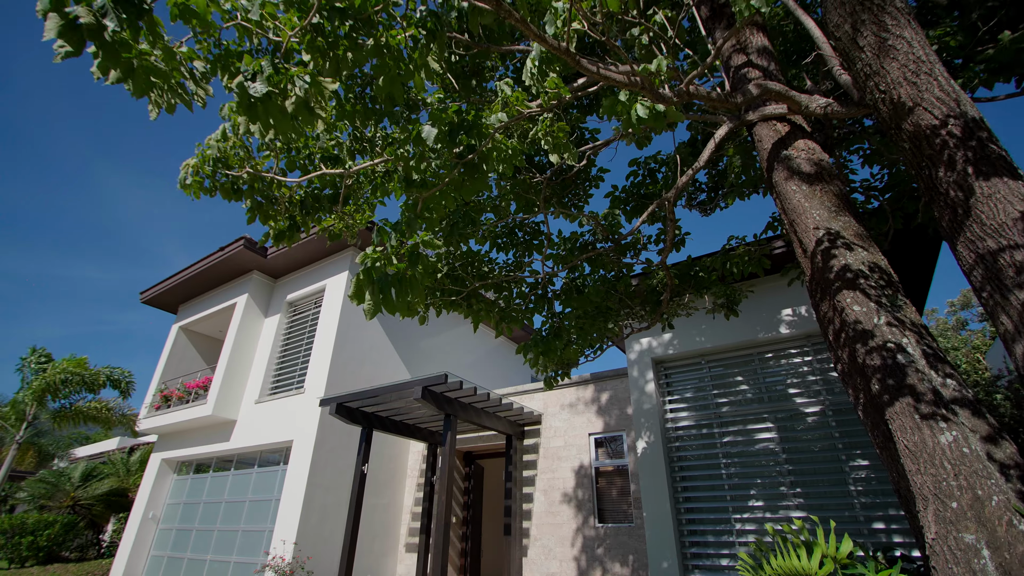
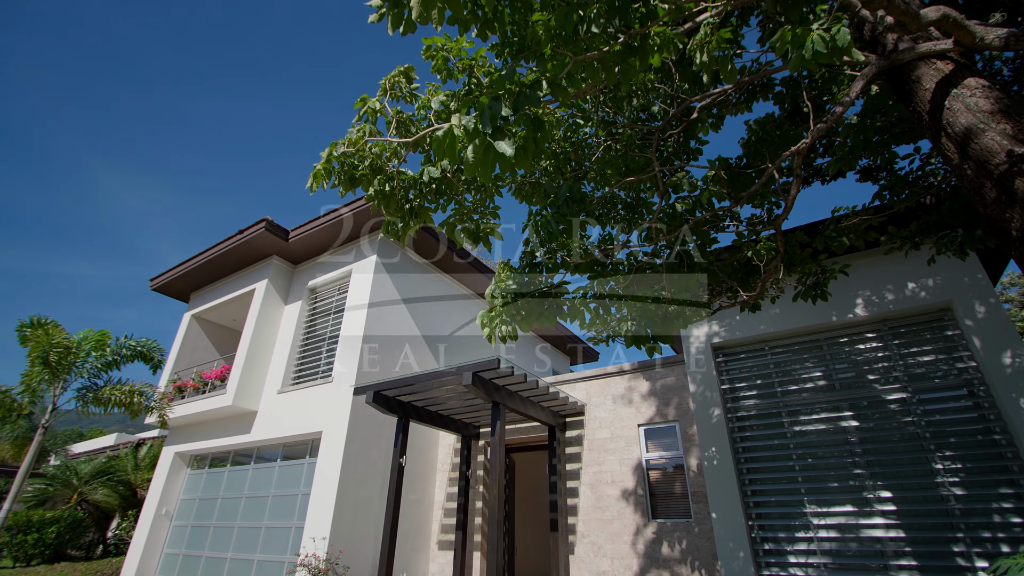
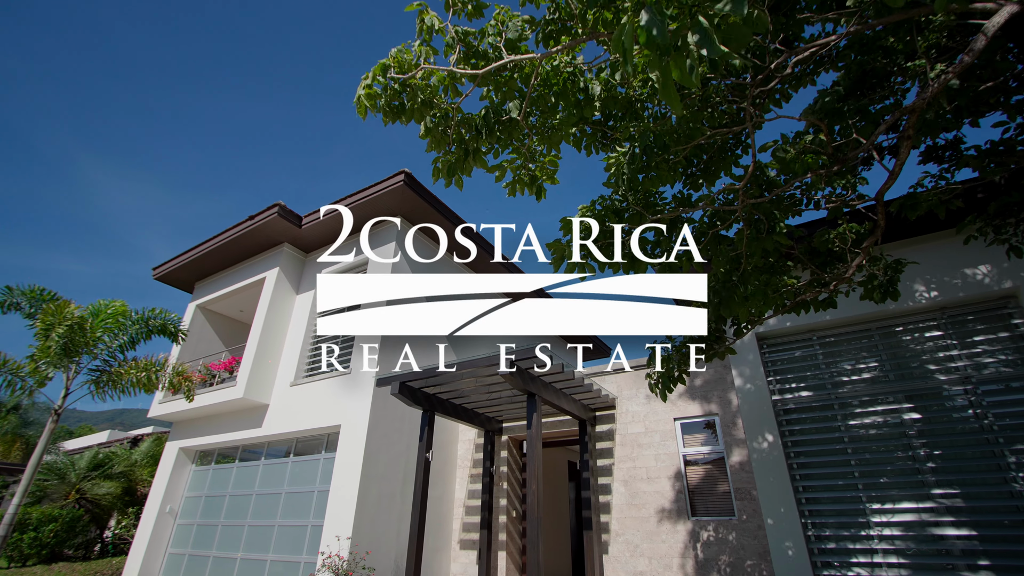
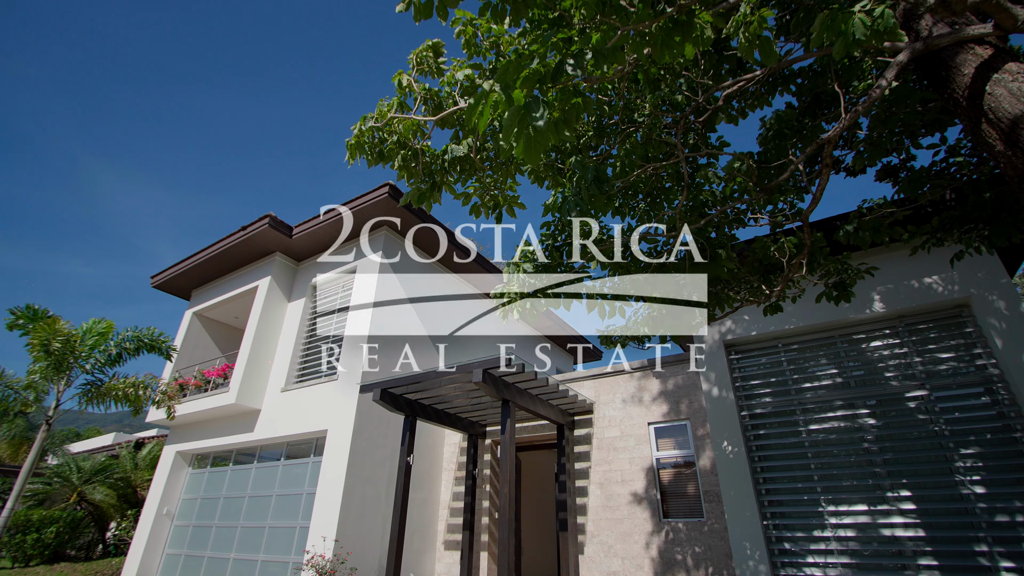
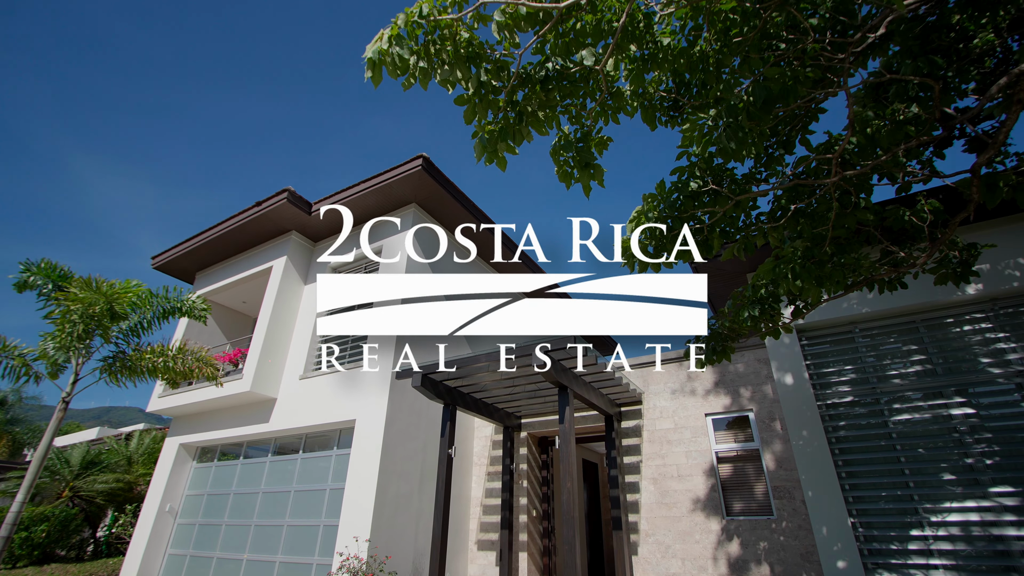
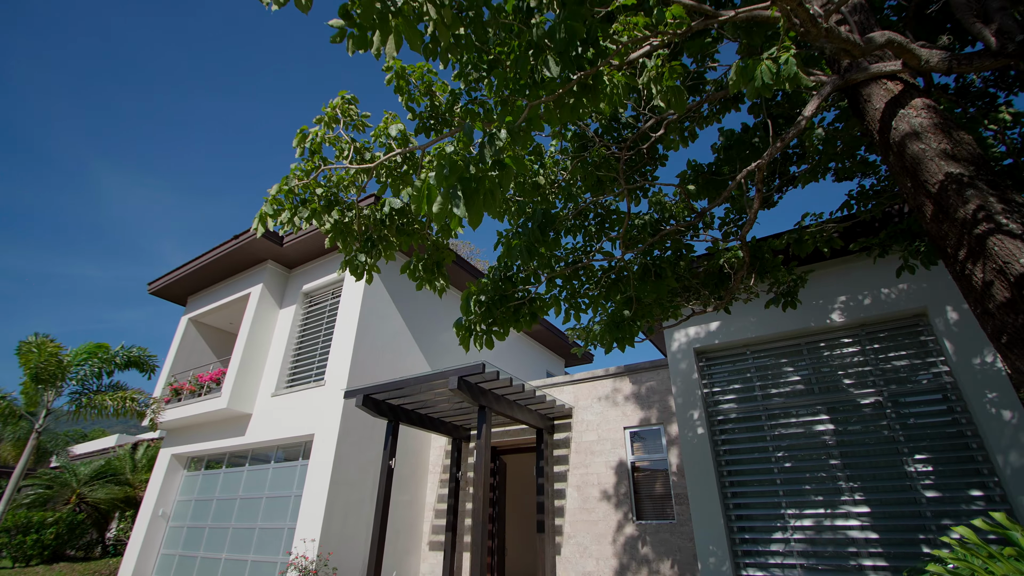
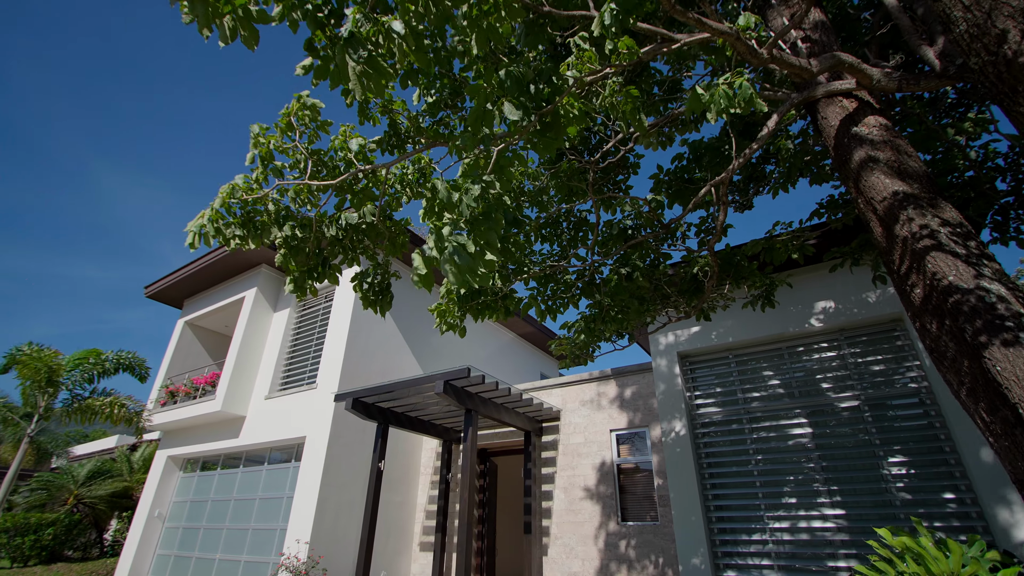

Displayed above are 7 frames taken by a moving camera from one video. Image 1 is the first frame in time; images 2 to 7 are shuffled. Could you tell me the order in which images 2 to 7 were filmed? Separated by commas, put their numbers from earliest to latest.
7, 6, 2, 4, 3, 5
